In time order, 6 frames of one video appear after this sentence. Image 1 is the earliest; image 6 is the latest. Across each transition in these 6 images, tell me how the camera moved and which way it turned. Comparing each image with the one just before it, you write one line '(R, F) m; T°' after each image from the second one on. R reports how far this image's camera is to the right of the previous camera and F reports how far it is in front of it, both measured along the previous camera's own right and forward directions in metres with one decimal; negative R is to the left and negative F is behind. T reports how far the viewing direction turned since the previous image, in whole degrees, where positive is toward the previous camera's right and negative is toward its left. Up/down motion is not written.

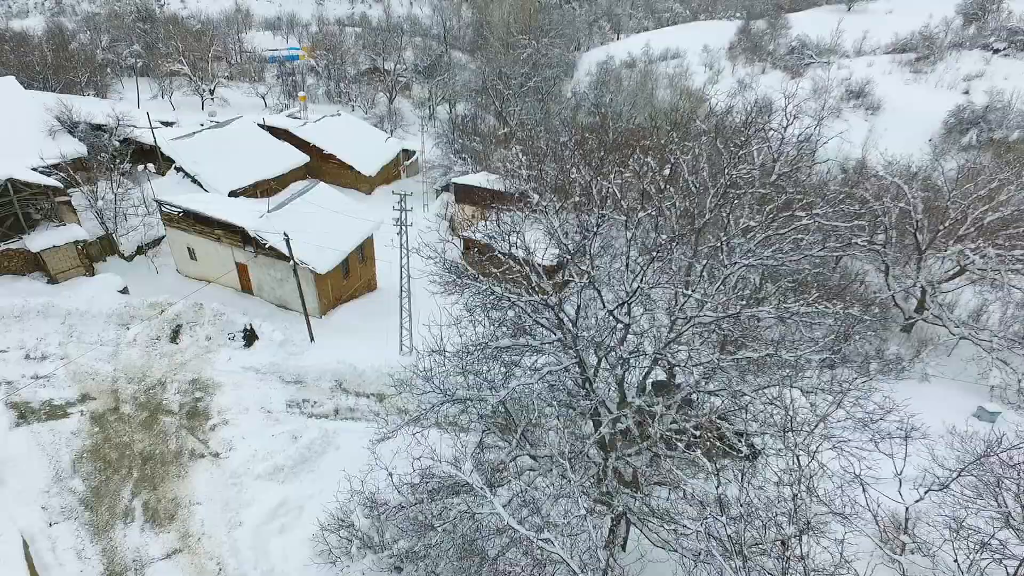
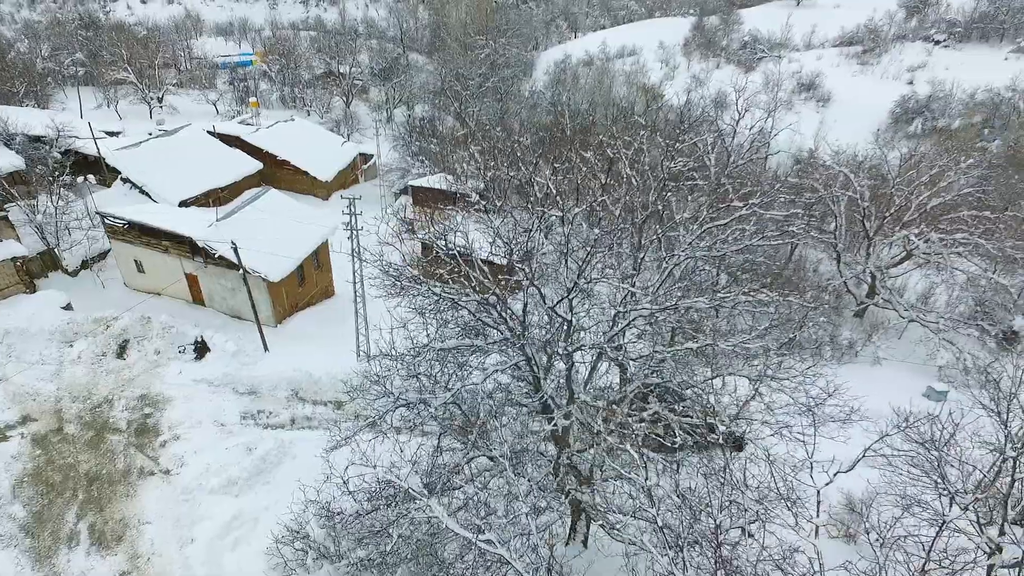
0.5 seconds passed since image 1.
(+0.3, 0.0) m; +3°
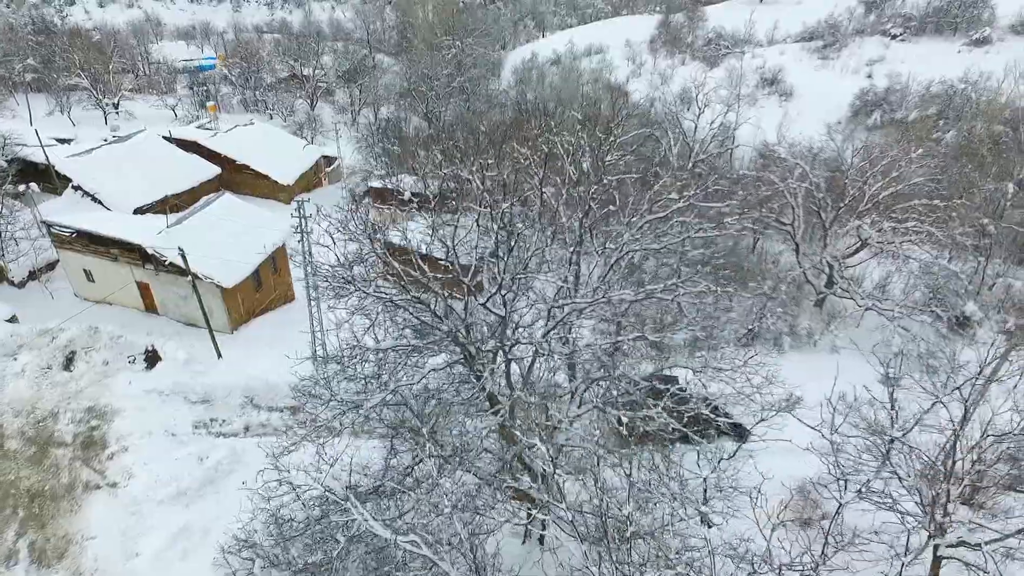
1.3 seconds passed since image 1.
(+0.5, 0.0) m; +2°
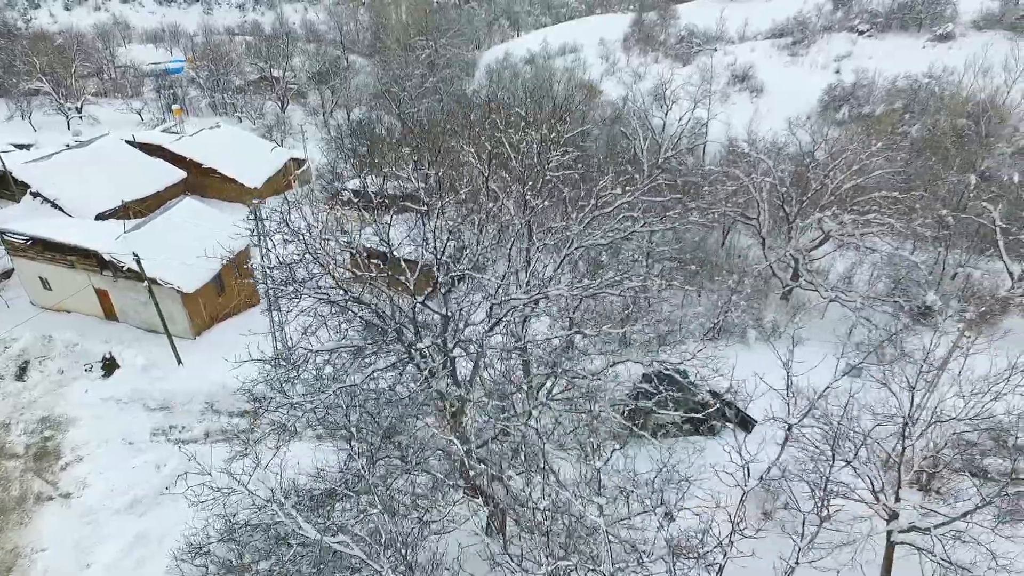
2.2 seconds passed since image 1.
(+0.5, 0.0) m; +2°
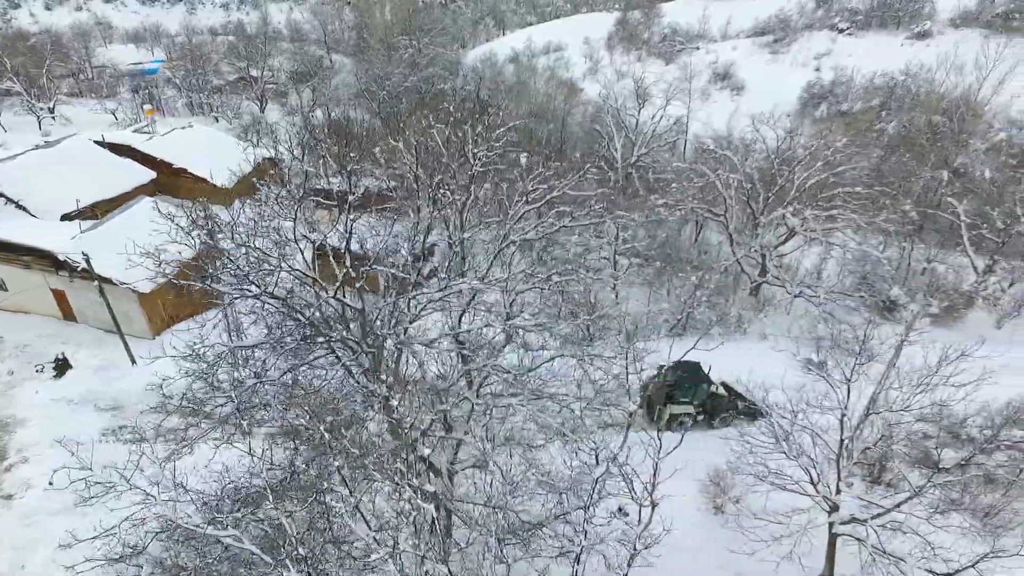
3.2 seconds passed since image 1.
(+0.9, 0.0) m; +1°
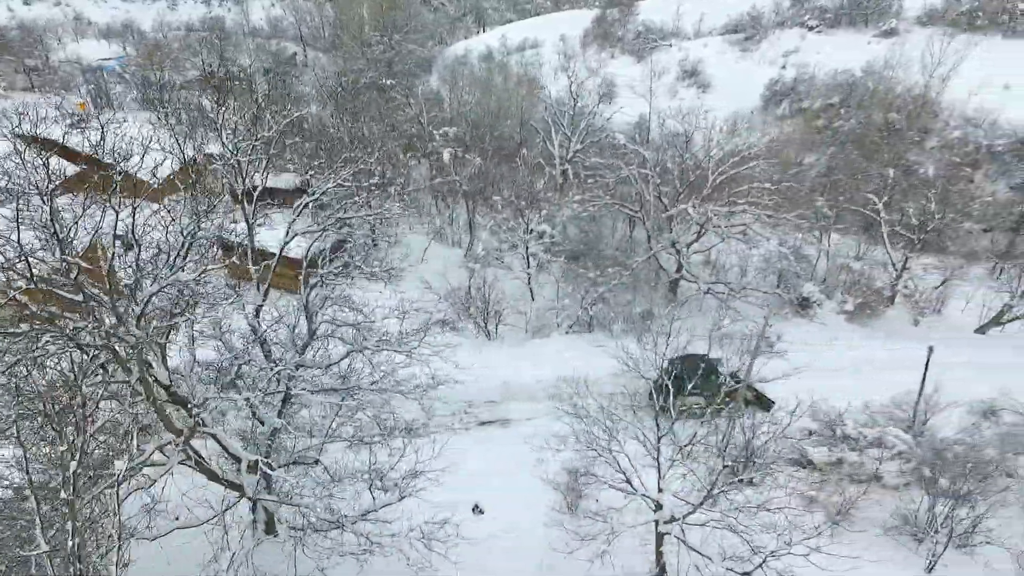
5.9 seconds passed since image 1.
(+3.1, +0.2) m; 0°
